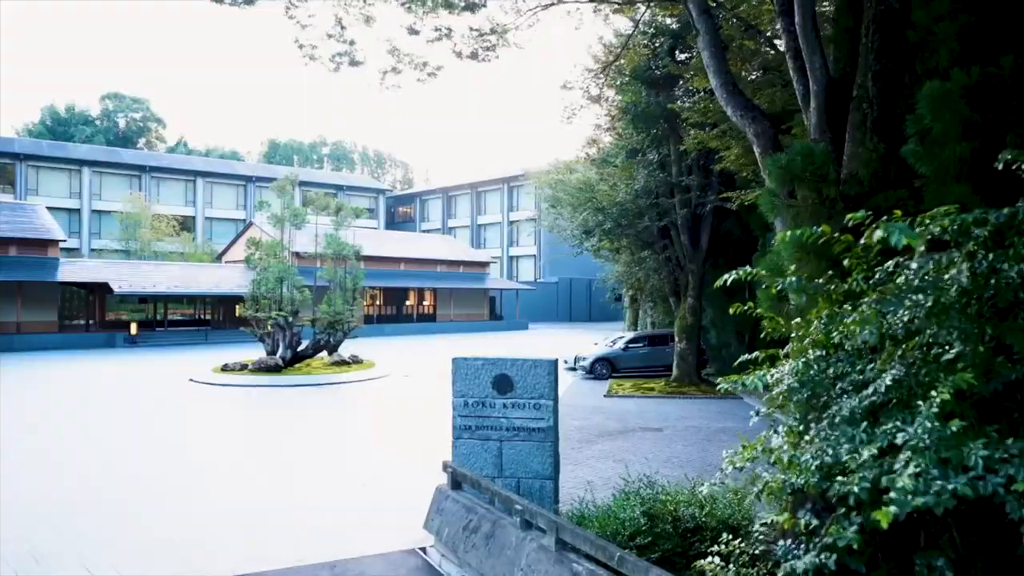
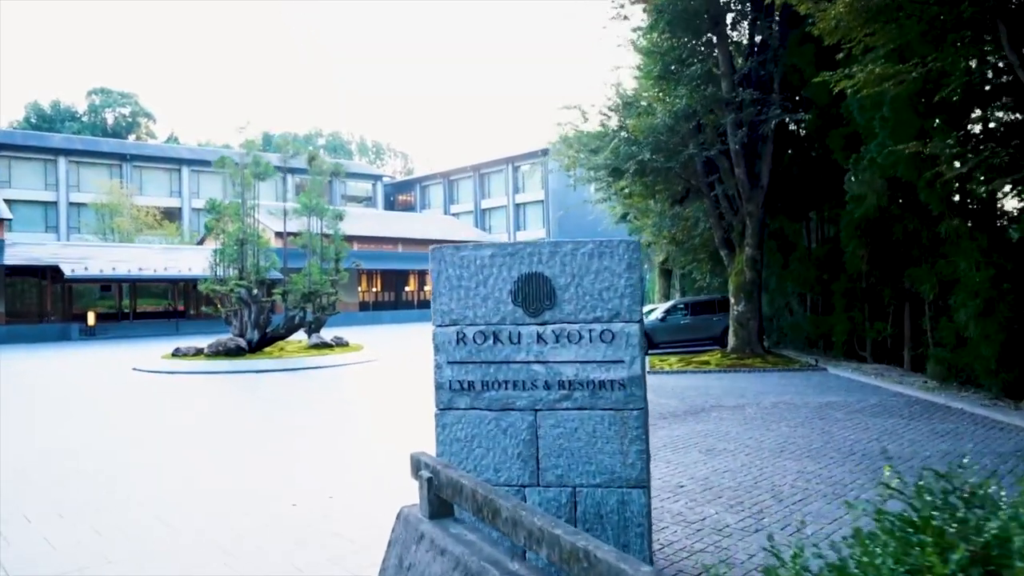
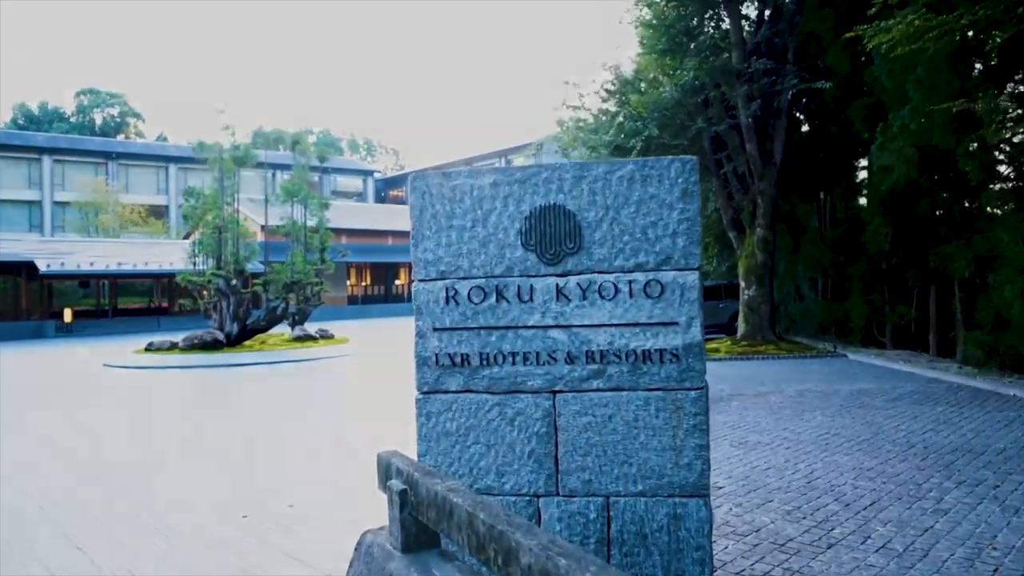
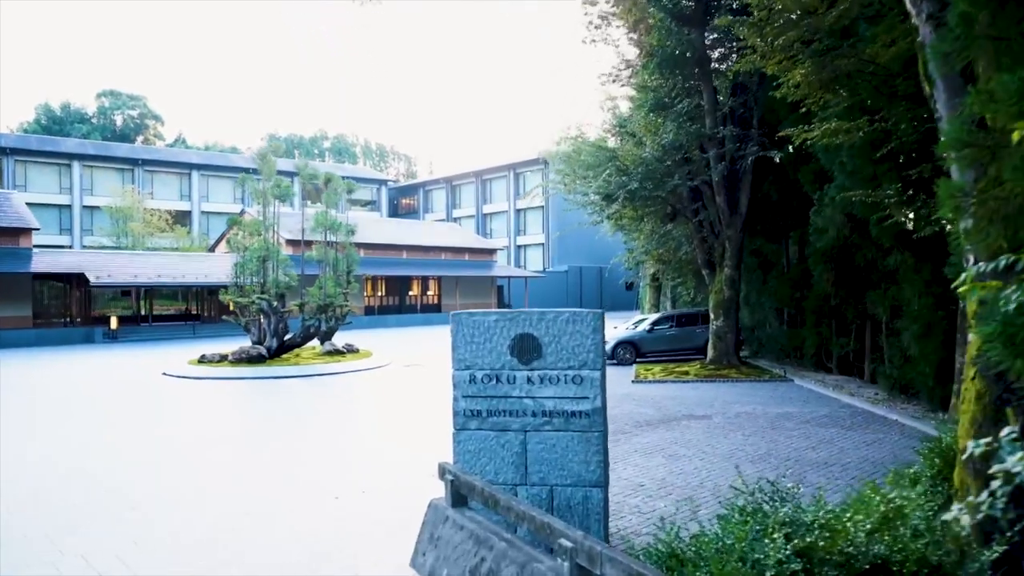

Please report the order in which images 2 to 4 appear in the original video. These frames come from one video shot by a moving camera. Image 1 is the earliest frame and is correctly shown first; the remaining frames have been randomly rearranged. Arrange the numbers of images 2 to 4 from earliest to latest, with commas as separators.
4, 2, 3
